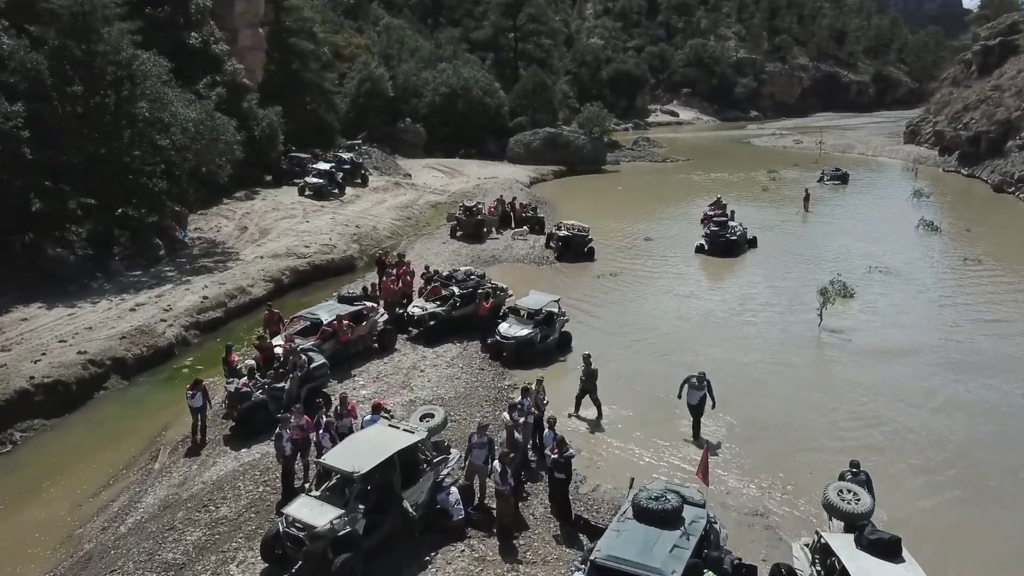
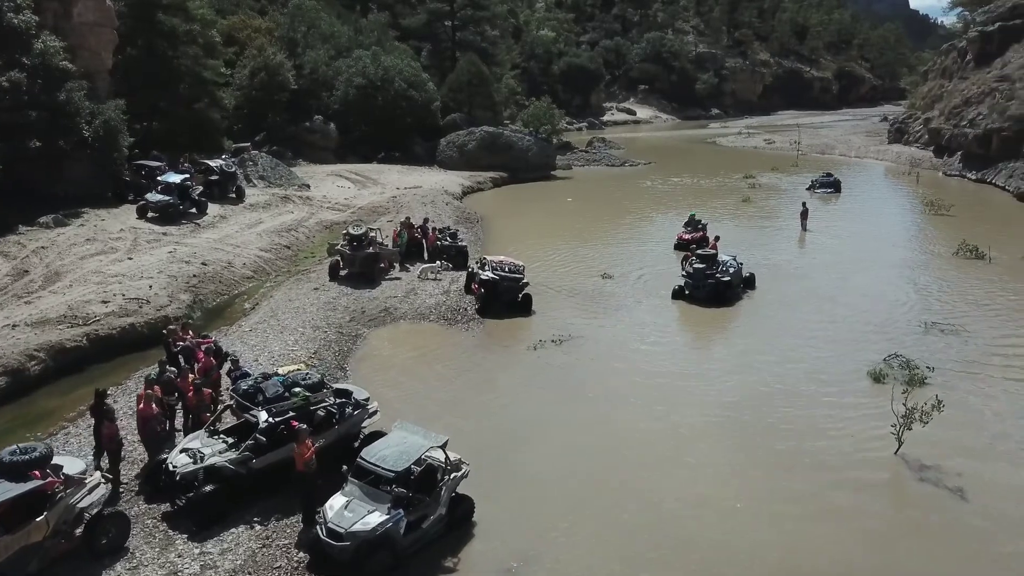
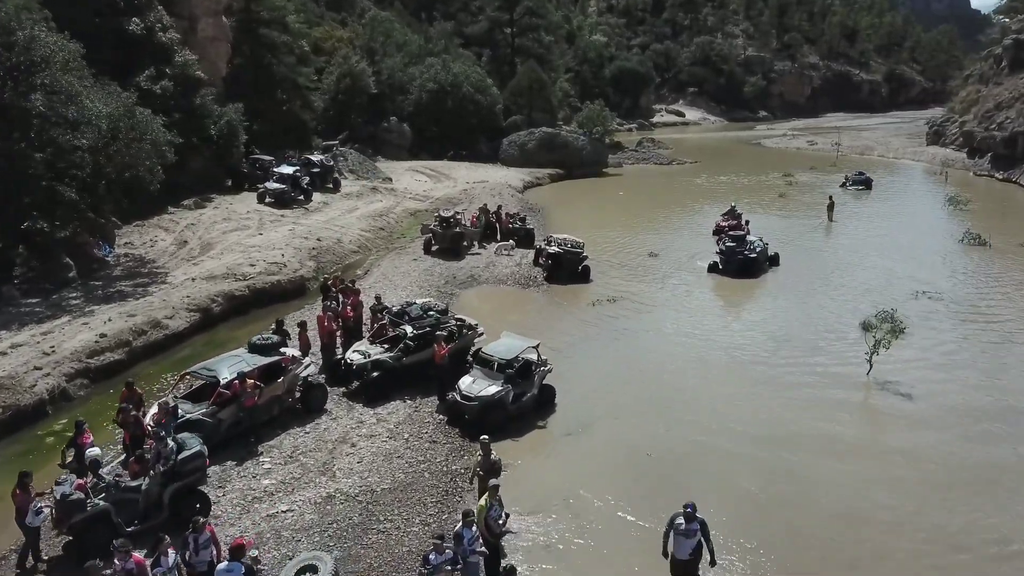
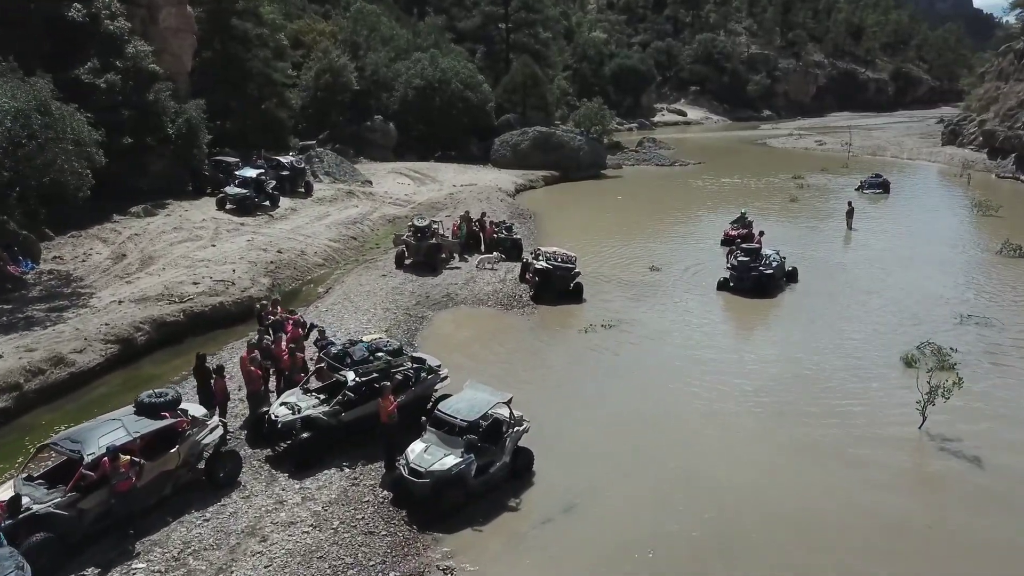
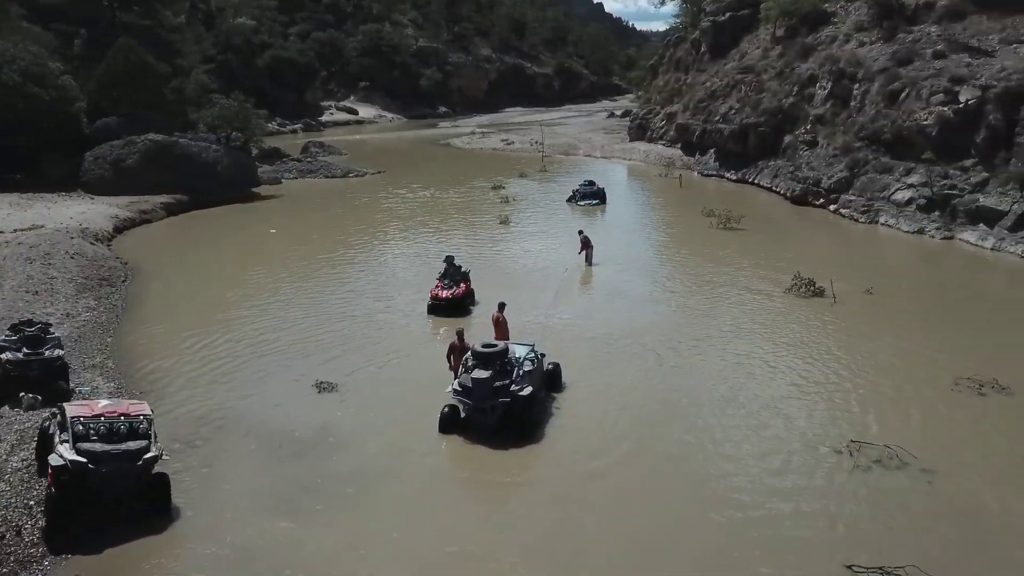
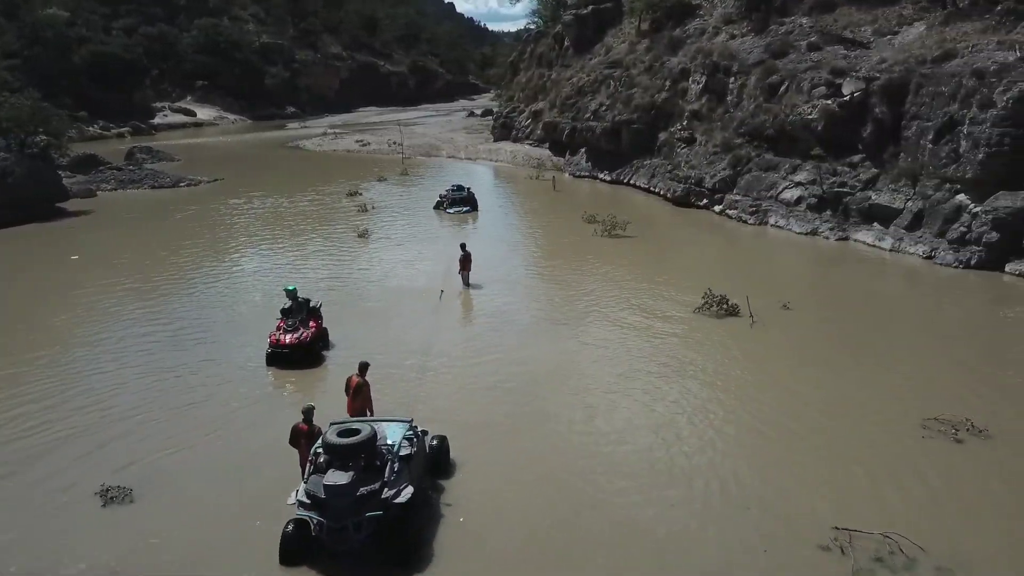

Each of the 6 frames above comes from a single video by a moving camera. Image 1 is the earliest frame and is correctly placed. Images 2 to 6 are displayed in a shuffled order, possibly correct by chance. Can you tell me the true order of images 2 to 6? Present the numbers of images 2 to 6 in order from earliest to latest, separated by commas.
3, 4, 2, 5, 6
